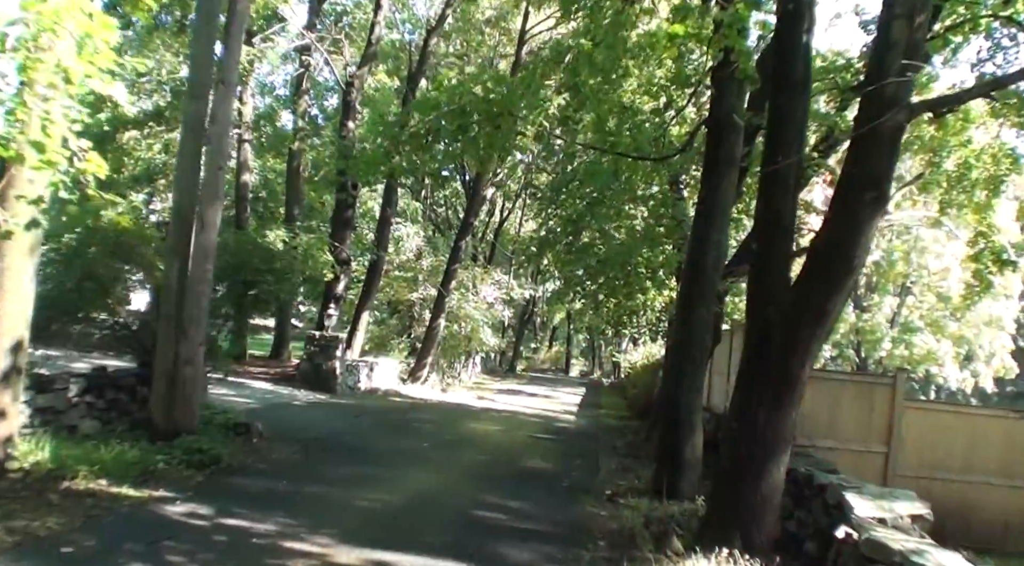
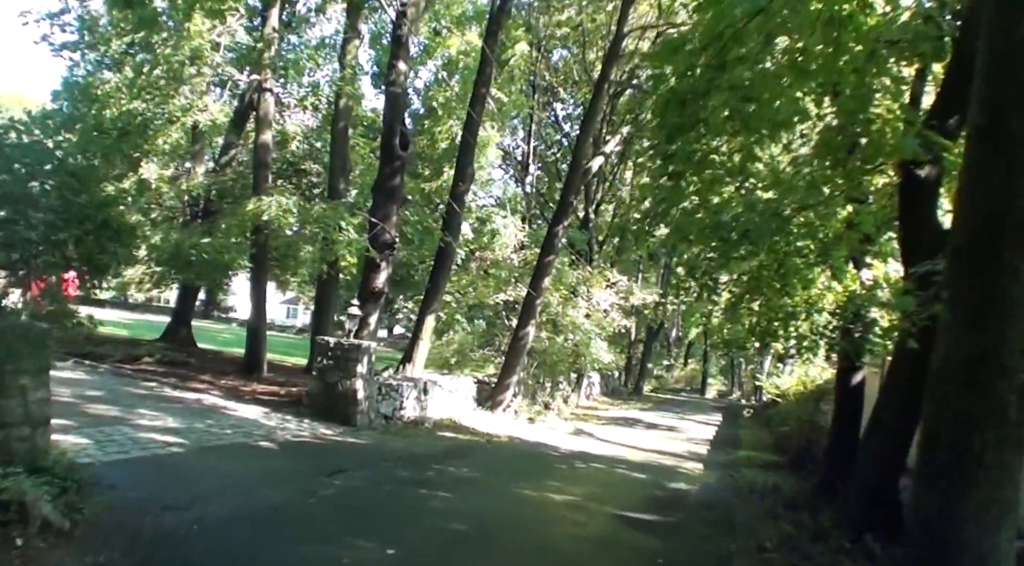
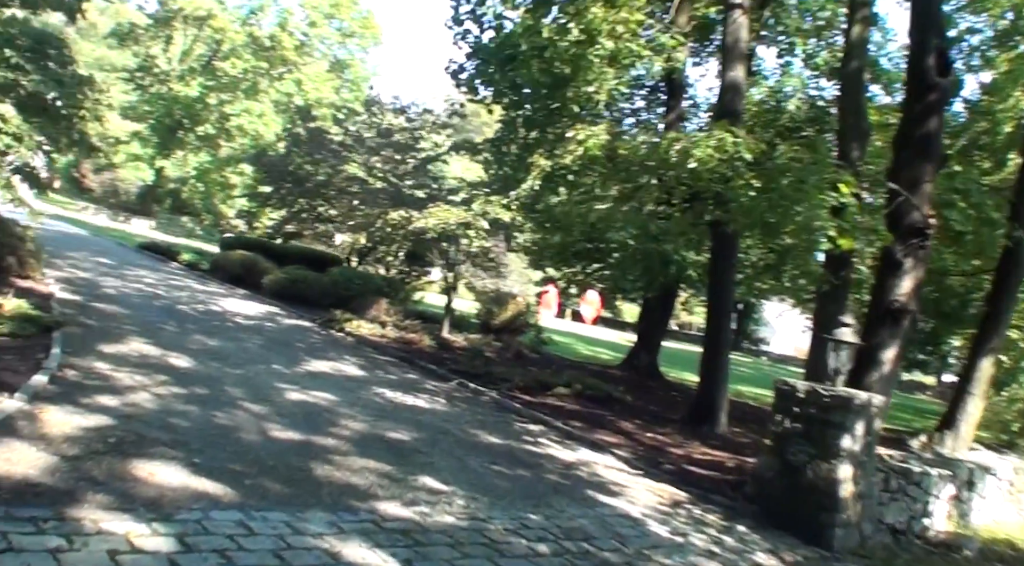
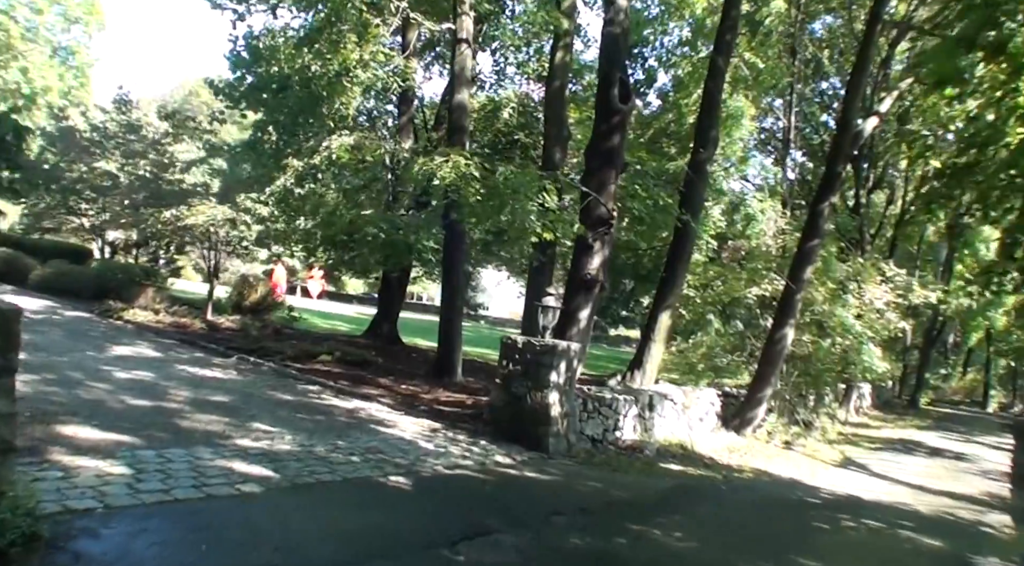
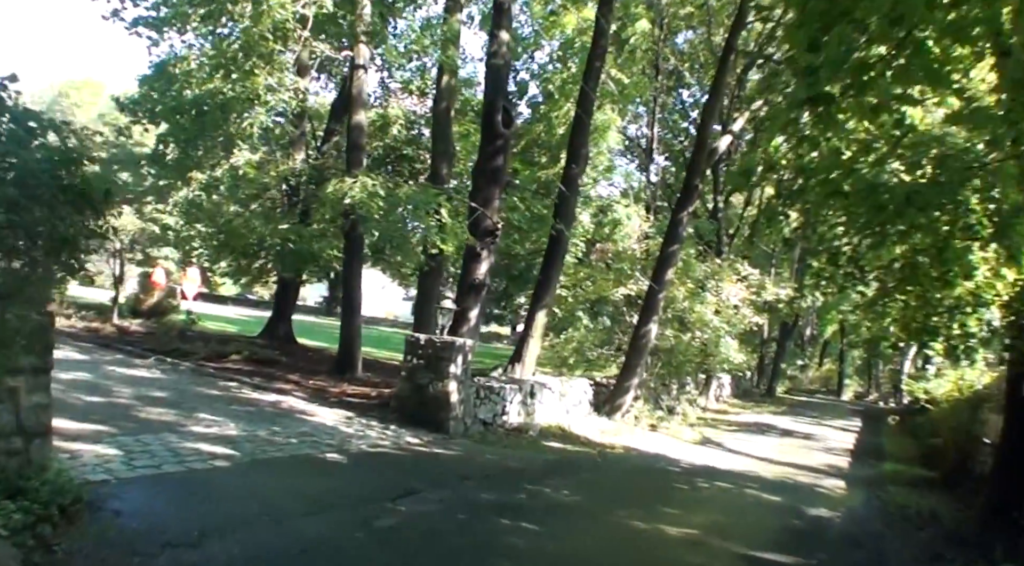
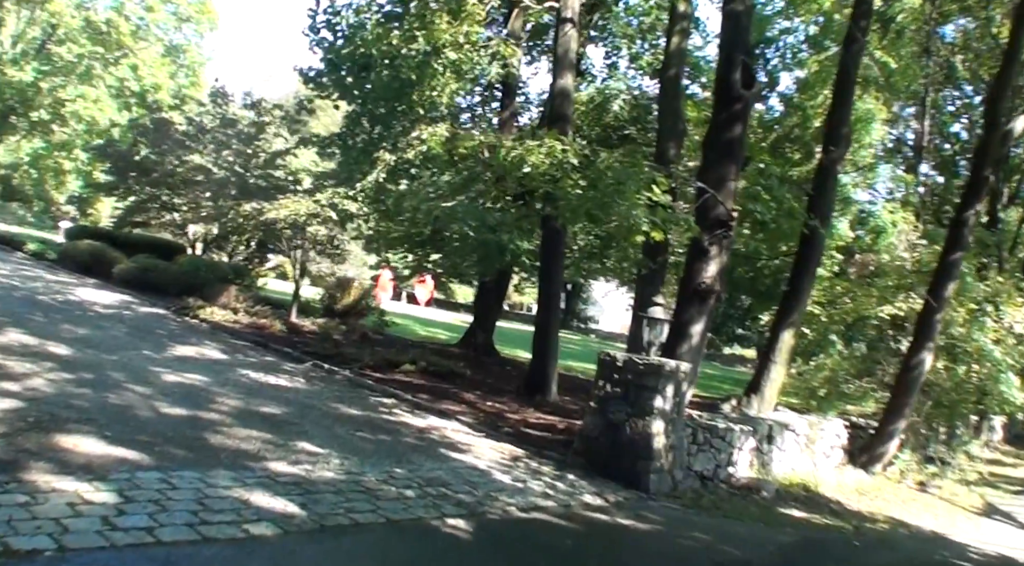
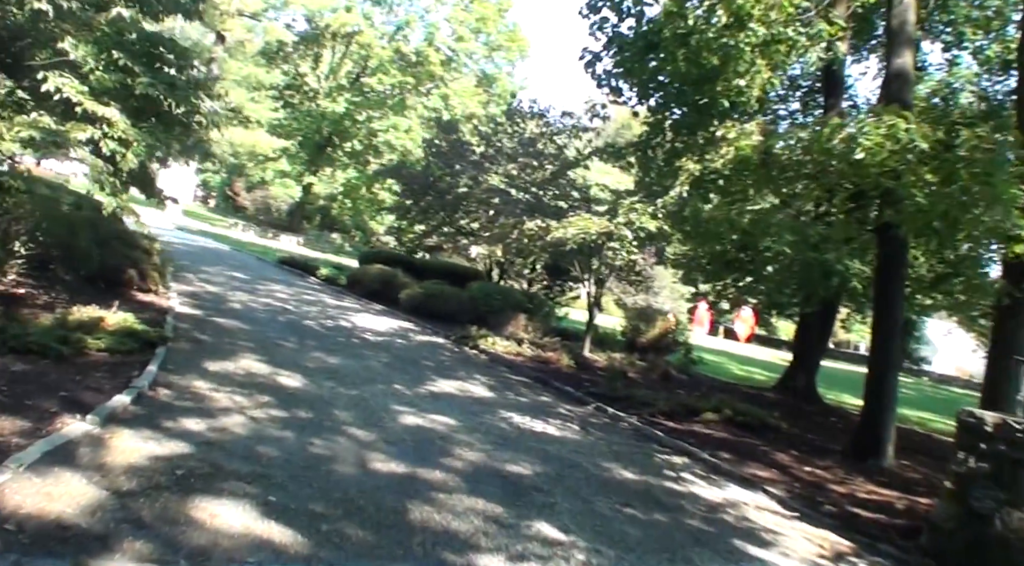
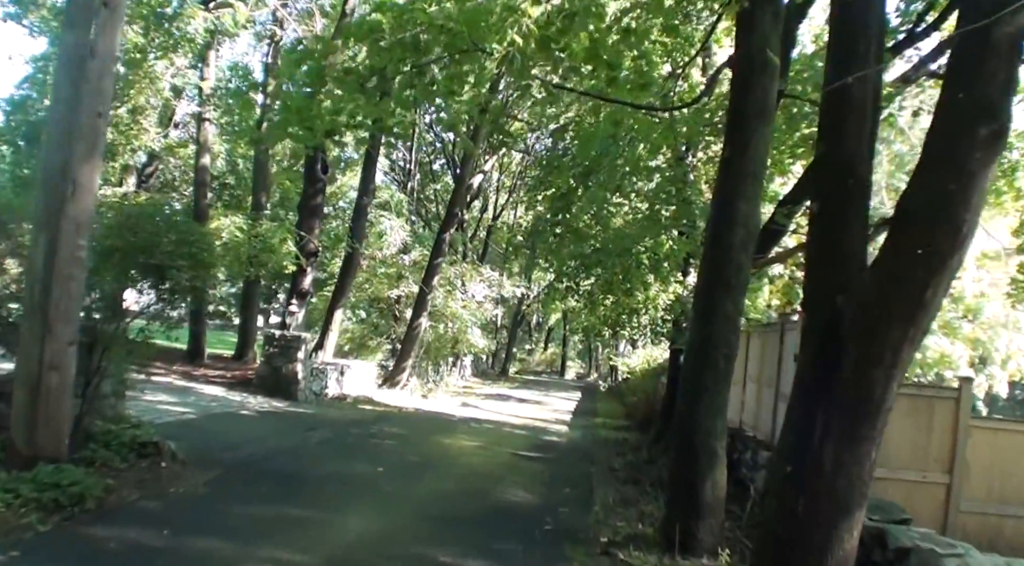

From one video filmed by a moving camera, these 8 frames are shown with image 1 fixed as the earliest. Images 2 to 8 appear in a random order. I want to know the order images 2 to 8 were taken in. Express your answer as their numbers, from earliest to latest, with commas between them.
8, 2, 5, 4, 6, 3, 7
